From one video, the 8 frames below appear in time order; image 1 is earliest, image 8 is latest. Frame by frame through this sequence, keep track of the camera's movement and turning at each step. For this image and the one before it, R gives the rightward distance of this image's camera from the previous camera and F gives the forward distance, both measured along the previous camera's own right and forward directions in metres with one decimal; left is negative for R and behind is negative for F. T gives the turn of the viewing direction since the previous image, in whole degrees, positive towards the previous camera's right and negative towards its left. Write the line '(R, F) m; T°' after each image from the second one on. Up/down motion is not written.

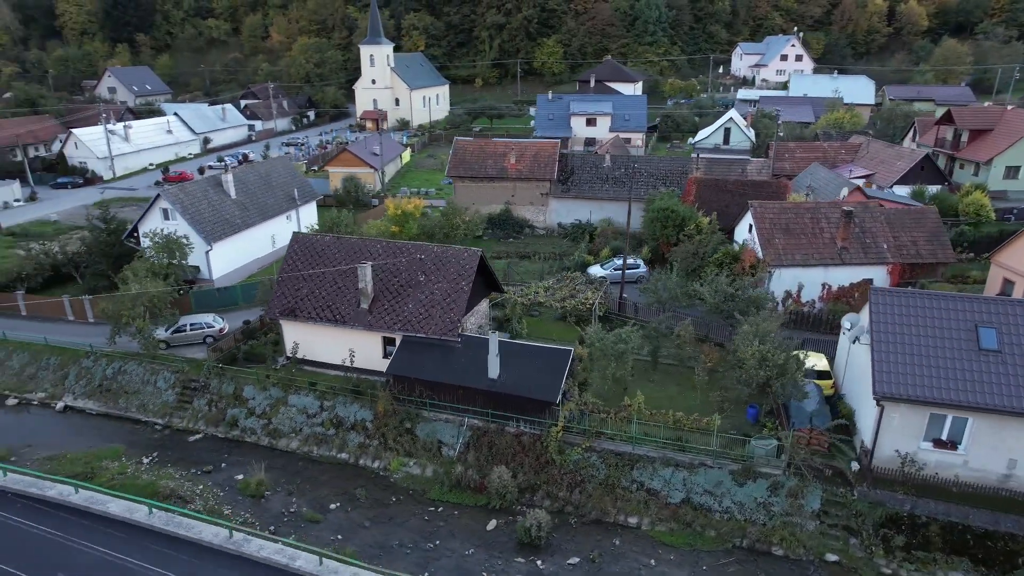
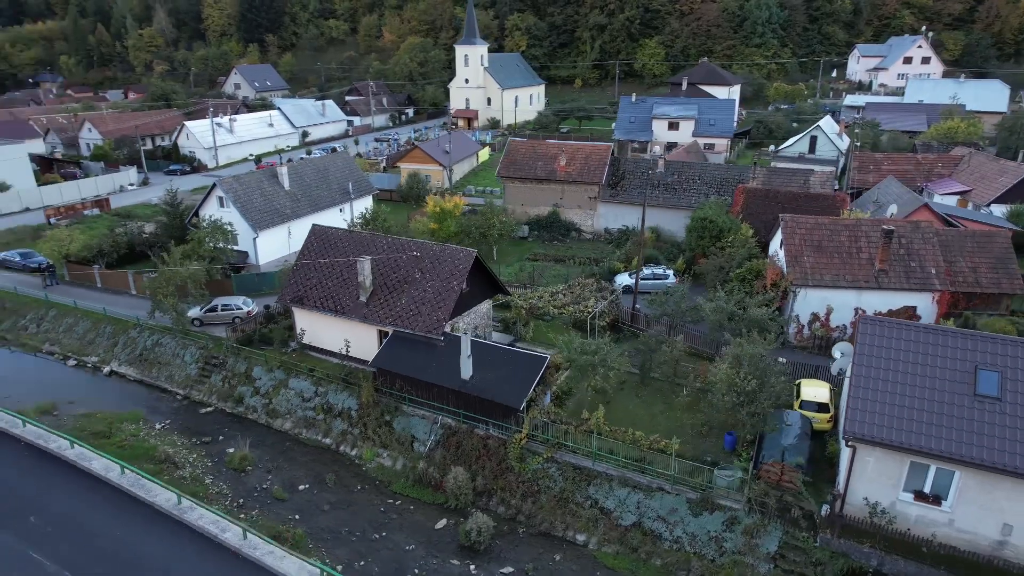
(+3.7, +0.4) m; -10°
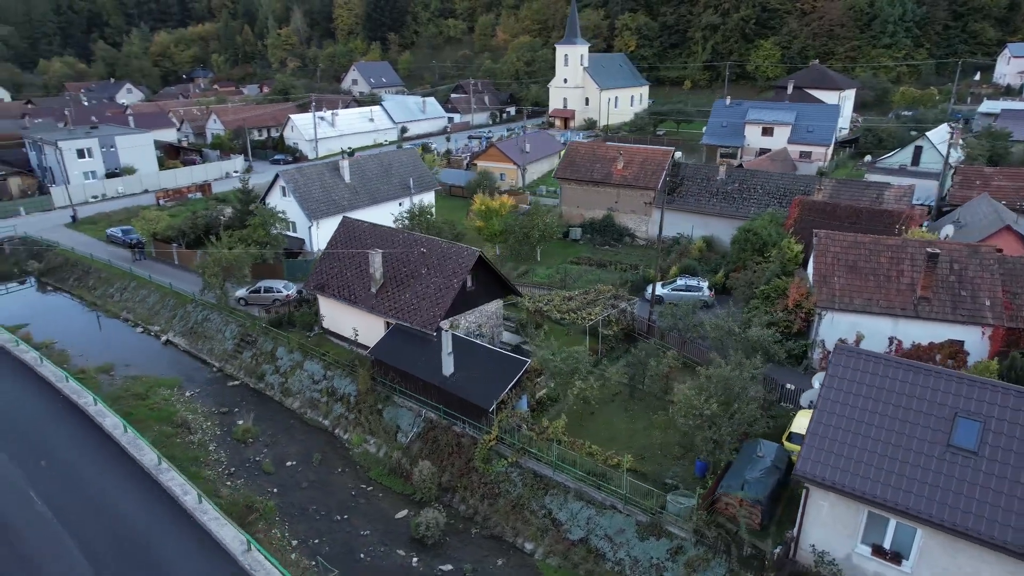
(+3.7, +0.4) m; -10°
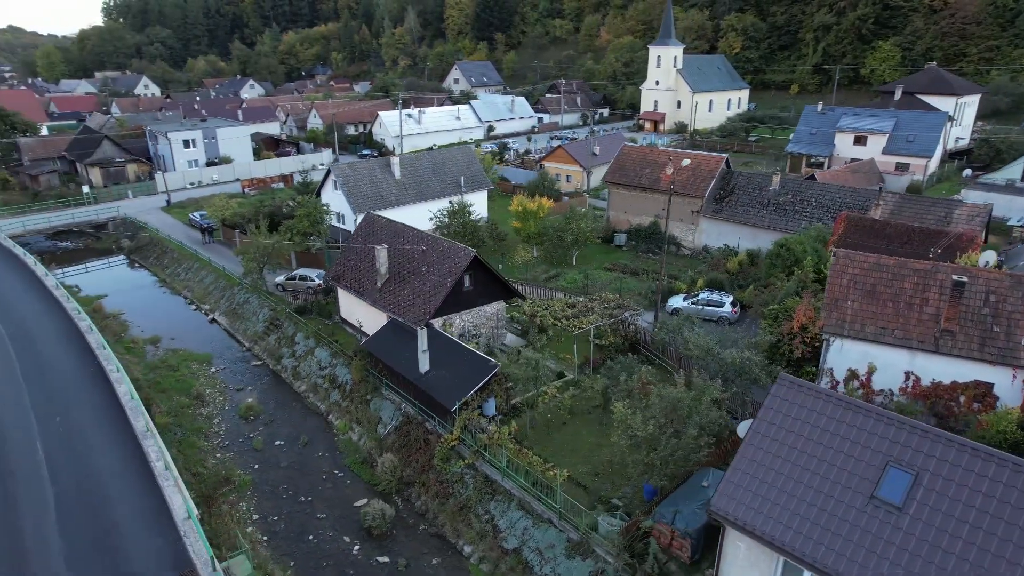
(+3.7, +0.4) m; -9°
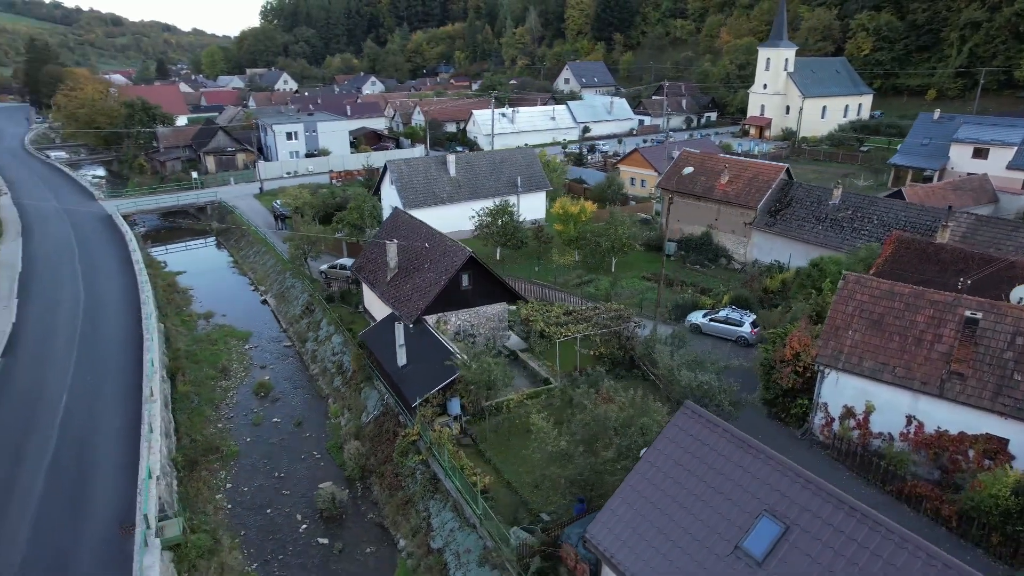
(+4.1, +0.5) m; -11°
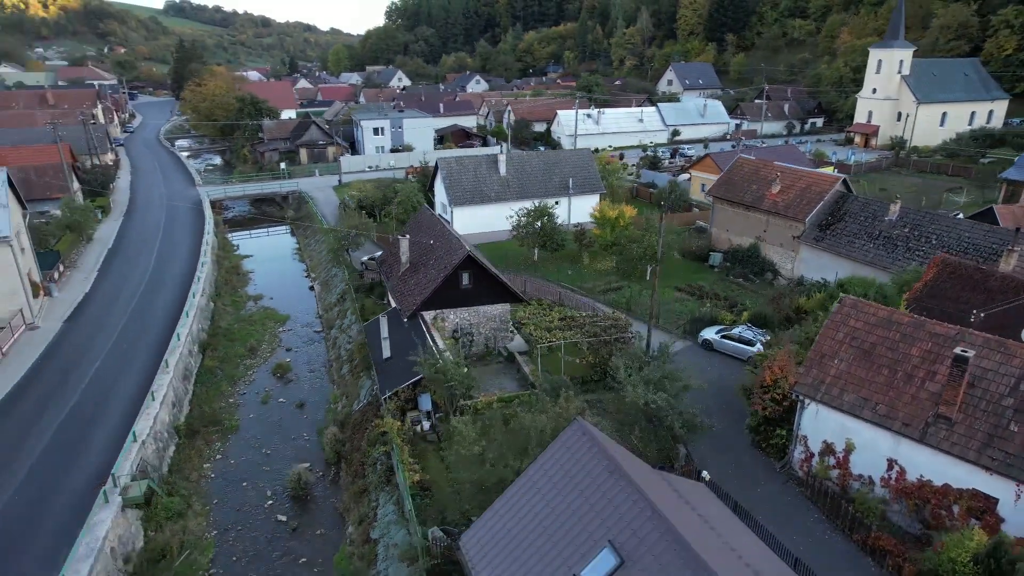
(+3.7, +0.4) m; -10°
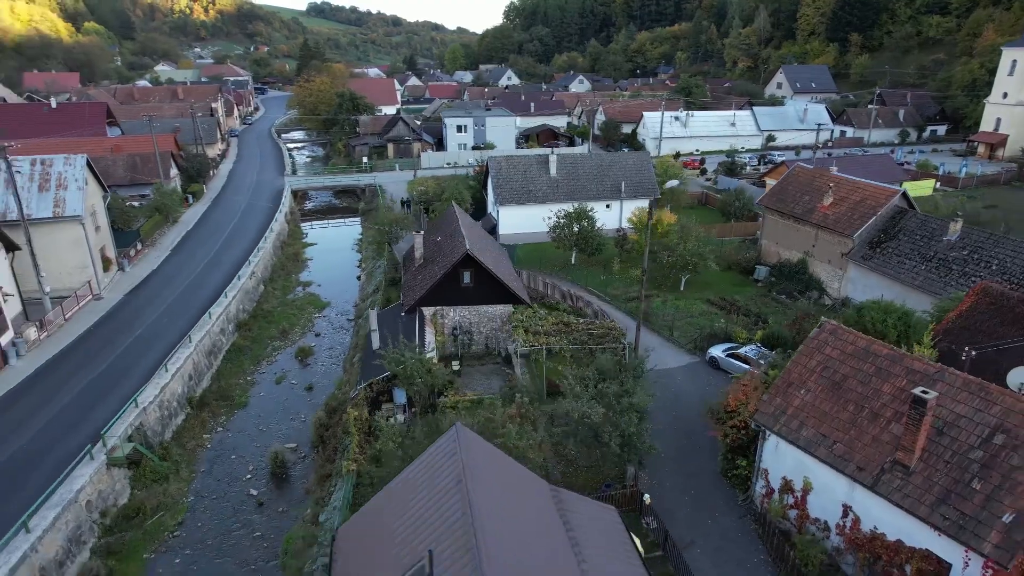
(+3.7, +0.5) m; -10°
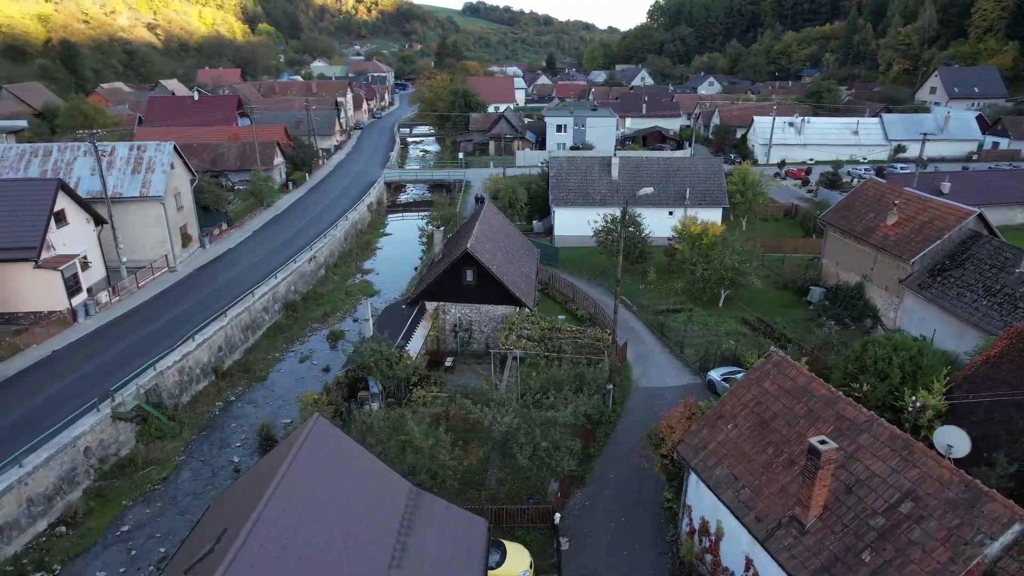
(+4.5, +0.7) m; -12°
